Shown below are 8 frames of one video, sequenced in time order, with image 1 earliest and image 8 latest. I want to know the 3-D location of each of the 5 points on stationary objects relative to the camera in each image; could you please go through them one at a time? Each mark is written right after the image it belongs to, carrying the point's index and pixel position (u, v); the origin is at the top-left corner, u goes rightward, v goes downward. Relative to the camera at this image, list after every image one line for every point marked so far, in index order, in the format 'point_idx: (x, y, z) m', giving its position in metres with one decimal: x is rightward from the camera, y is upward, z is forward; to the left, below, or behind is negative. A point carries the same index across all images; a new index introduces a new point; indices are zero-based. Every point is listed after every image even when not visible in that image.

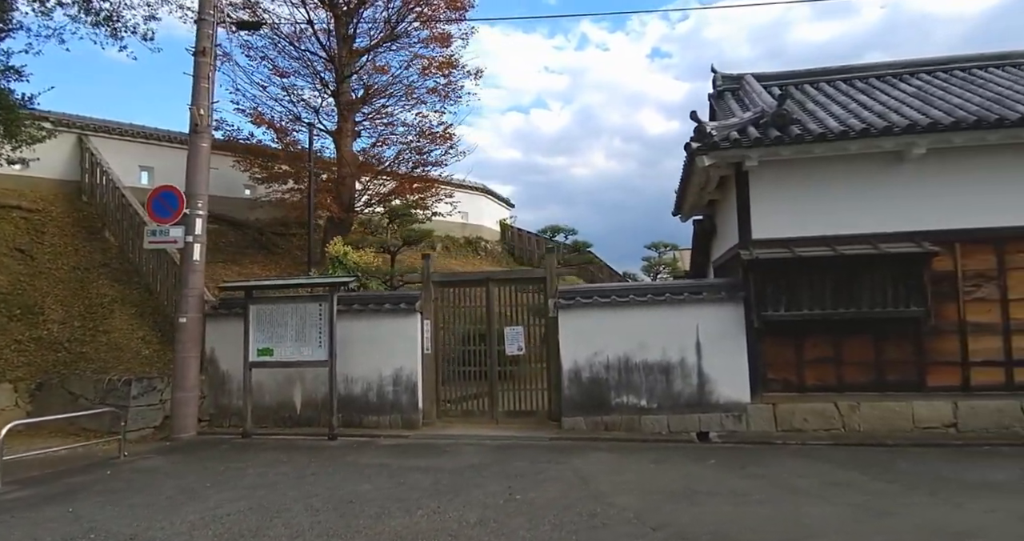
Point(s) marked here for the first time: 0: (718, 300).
0: (+2.6, -0.4, +7.6) m
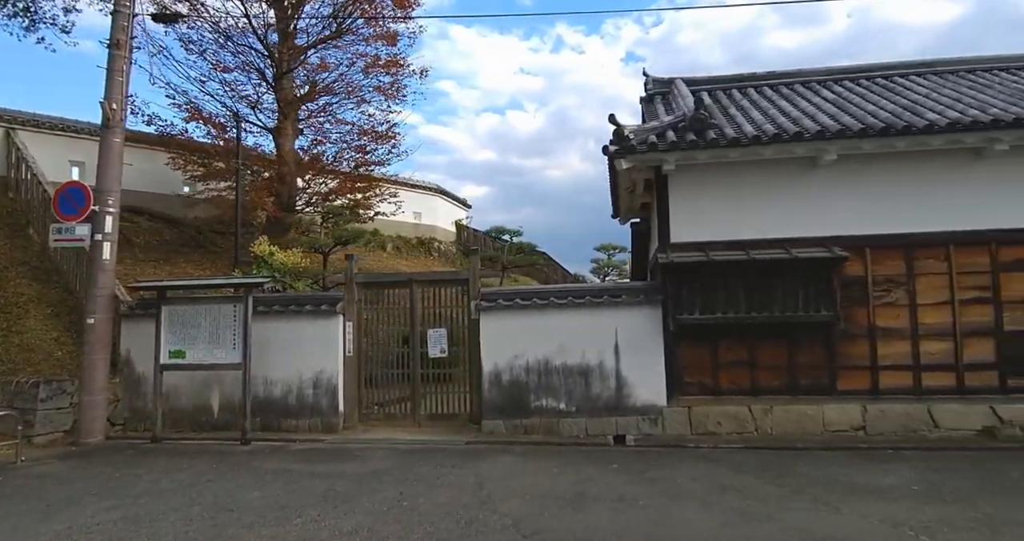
0: (+1.6, -0.4, +7.6) m
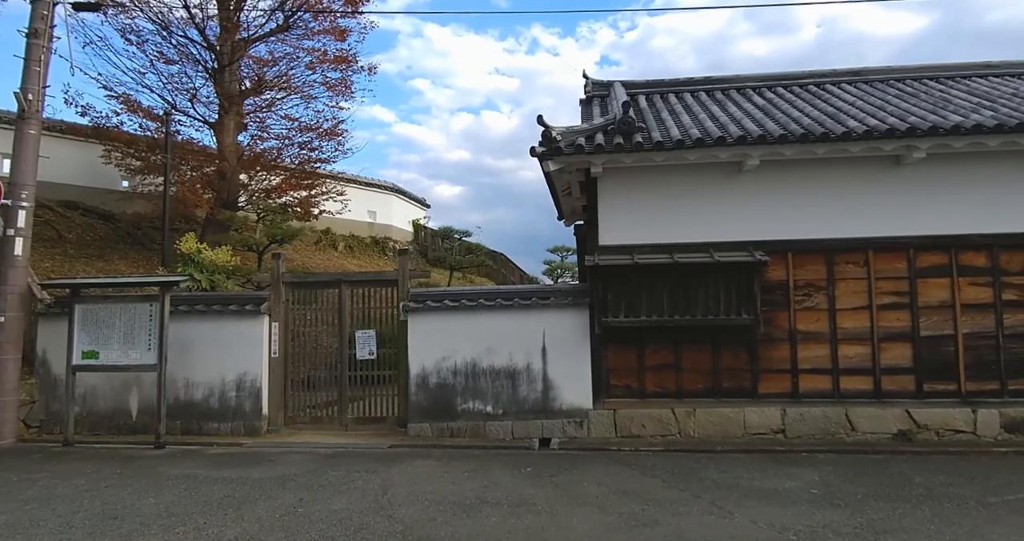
0: (+0.7, -0.4, +7.6) m
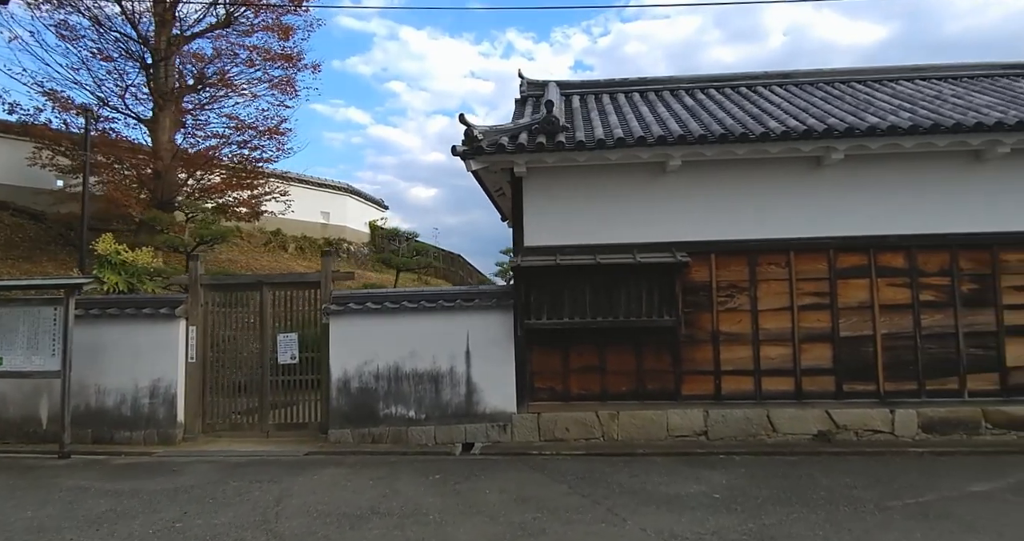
0: (-0.3, -0.5, +7.4) m
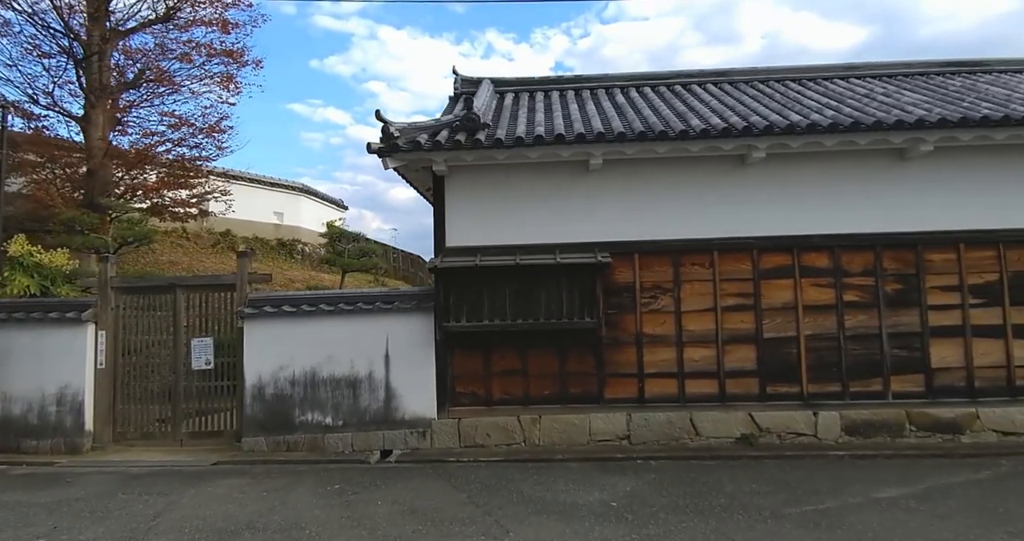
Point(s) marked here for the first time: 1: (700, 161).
0: (-1.3, -0.5, +7.2) m
1: (+2.3, +1.3, +7.2) m
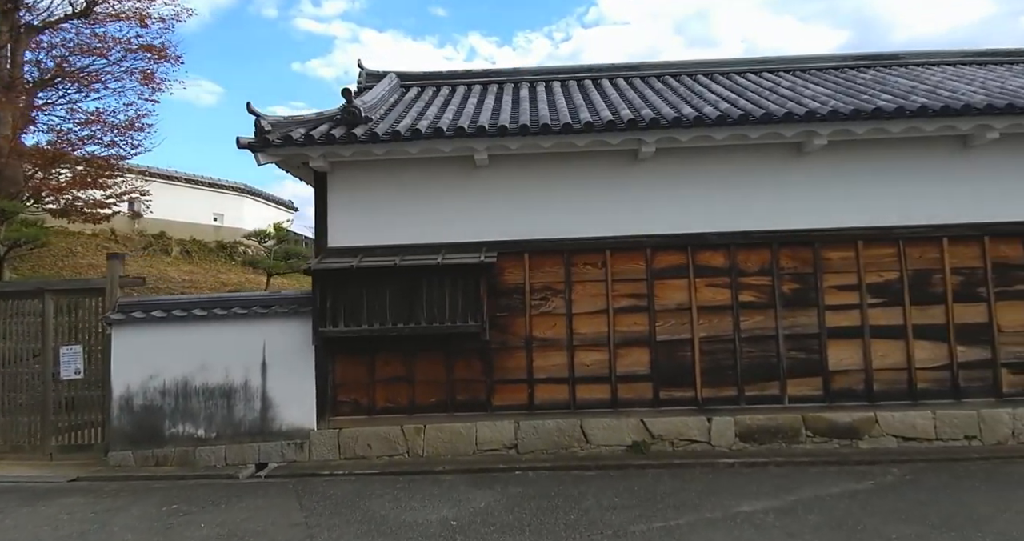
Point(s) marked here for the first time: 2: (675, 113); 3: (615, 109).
0: (-2.6, -0.5, +6.8) m
1: (+0.9, +1.3, +6.8) m
2: (+1.8, +1.8, +6.6) m
3: (+1.3, +2.0, +7.1) m
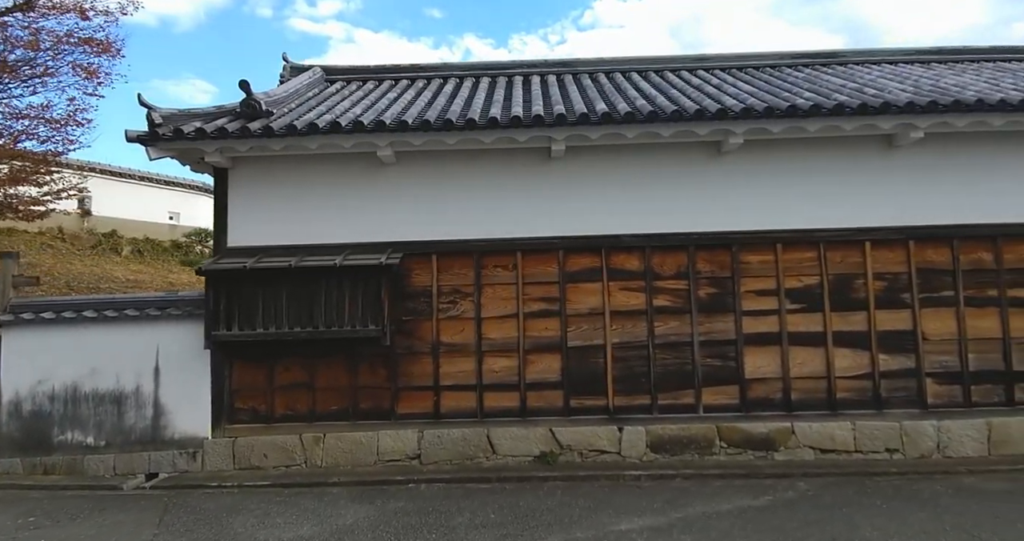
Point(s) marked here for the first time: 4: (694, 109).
0: (-3.6, -0.5, +6.5) m
1: (-0.1, +1.3, +6.6) m
2: (+0.8, +1.7, +6.3) m
3: (+0.2, +1.9, +6.8) m
4: (+1.9, +1.6, +6.0) m
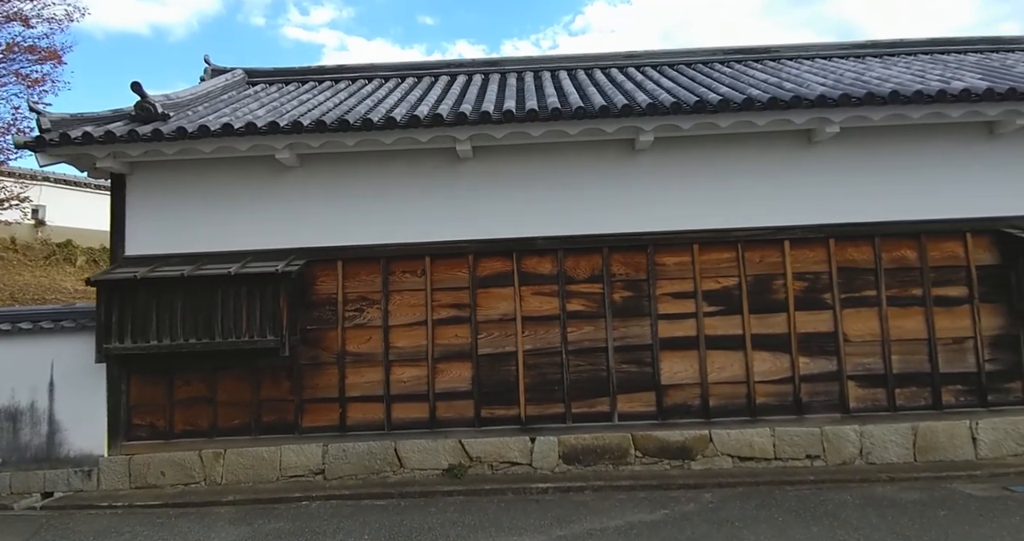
0: (-4.6, -0.6, +6.3) m
1: (-1.1, +1.2, +6.3) m
2: (-0.2, +1.7, +6.1) m
3: (-0.8, +1.9, +6.6) m
4: (+0.9, +1.6, +5.8) m
